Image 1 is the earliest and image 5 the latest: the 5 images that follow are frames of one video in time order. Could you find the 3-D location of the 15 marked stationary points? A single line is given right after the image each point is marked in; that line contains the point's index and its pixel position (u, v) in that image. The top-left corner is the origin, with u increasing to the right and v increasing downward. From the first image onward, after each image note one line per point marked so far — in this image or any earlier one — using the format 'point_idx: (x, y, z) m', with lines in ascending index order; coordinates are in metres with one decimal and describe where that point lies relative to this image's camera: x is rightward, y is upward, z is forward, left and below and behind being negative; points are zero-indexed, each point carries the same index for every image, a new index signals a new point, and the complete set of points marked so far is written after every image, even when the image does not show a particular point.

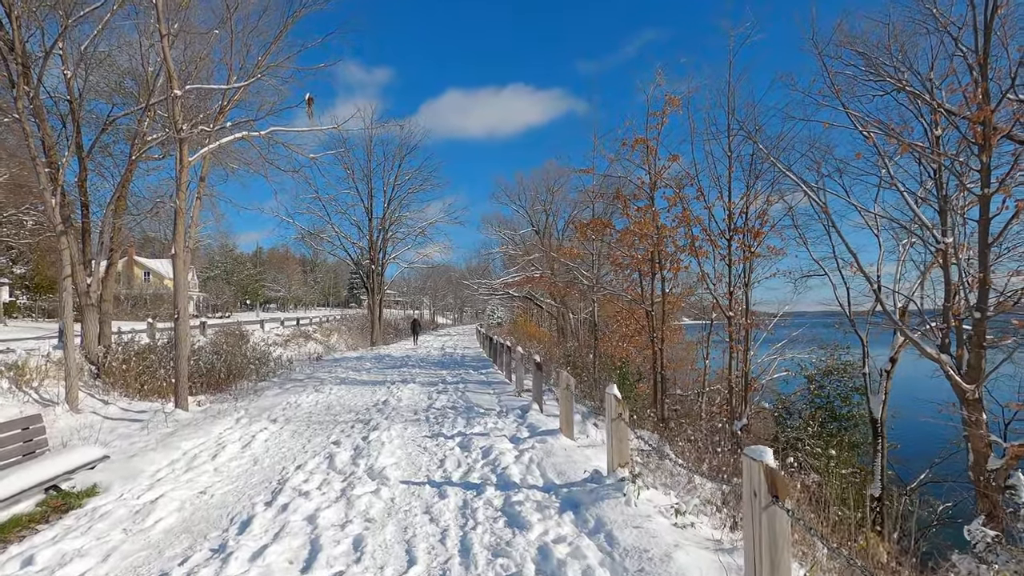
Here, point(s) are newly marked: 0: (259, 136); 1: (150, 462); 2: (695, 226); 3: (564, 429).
0: (-3.9, +2.4, +8.3) m
1: (-3.1, -1.5, +4.6) m
2: (+4.5, +1.5, +13.3) m
3: (+0.5, -1.4, +5.4) m
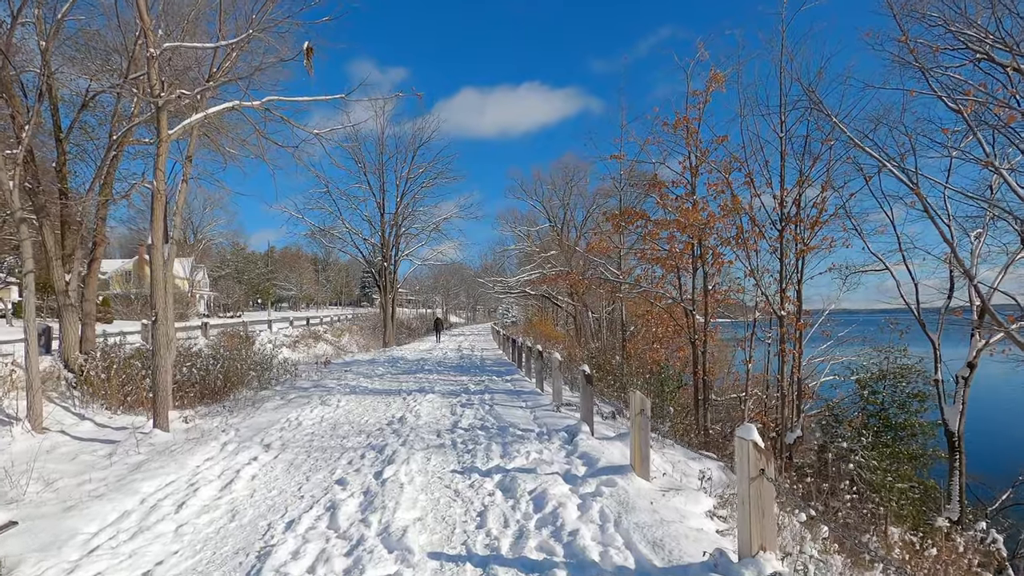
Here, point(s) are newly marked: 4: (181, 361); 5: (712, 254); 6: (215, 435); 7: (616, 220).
0: (-3.4, +2.4, +7.2) m
1: (-2.7, -1.5, +3.4) m
2: (+5.1, +1.6, +11.9) m
3: (+1.0, -1.4, +4.2) m
4: (-5.9, -1.3, +9.5) m
5: (+4.6, +0.7, +12.4) m
6: (-3.3, -1.6, +6.0) m
7: (+2.9, +1.9, +14.8) m
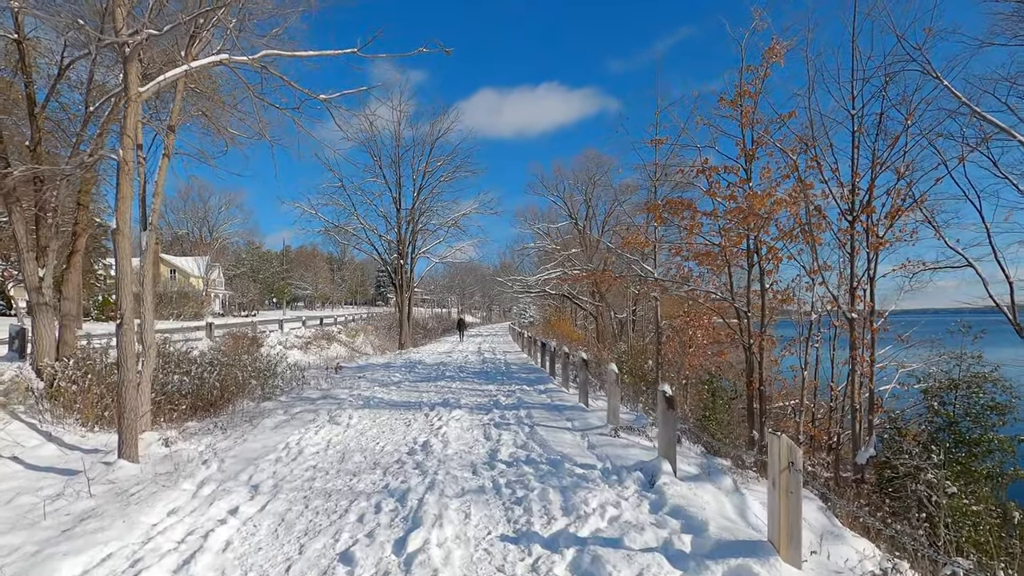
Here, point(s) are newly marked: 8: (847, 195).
0: (-2.9, +2.4, +5.9) m
1: (-2.3, -1.4, +2.2) m
2: (+5.7, +1.6, +10.5) m
3: (+1.4, -1.3, +2.8) m
4: (-5.3, -1.3, +8.4) m
5: (+5.2, +0.8, +11.0) m
6: (-2.8, -1.6, +4.8) m
7: (+3.6, +1.9, +13.4) m
8: (+6.5, +1.8, +10.5) m
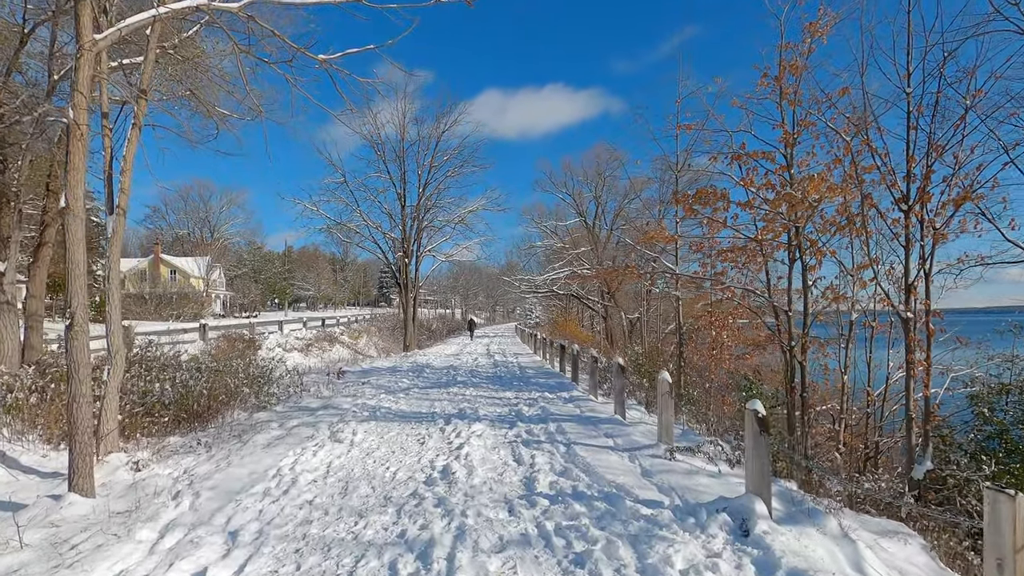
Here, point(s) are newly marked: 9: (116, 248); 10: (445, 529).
0: (-2.6, +2.5, +5.0) m
1: (-2.0, -1.4, +1.2) m
2: (+6.1, +1.7, +9.5) m
3: (+1.7, -1.3, +1.9) m
4: (-4.9, -1.2, +7.4) m
5: (+5.6, +0.8, +10.0) m
6: (-2.5, -1.5, +3.8) m
7: (+3.9, +2.0, +12.4) m
8: (+6.9, +1.9, +9.6) m
9: (-3.8, +0.4, +5.2) m
10: (-0.4, -1.5, +3.4) m
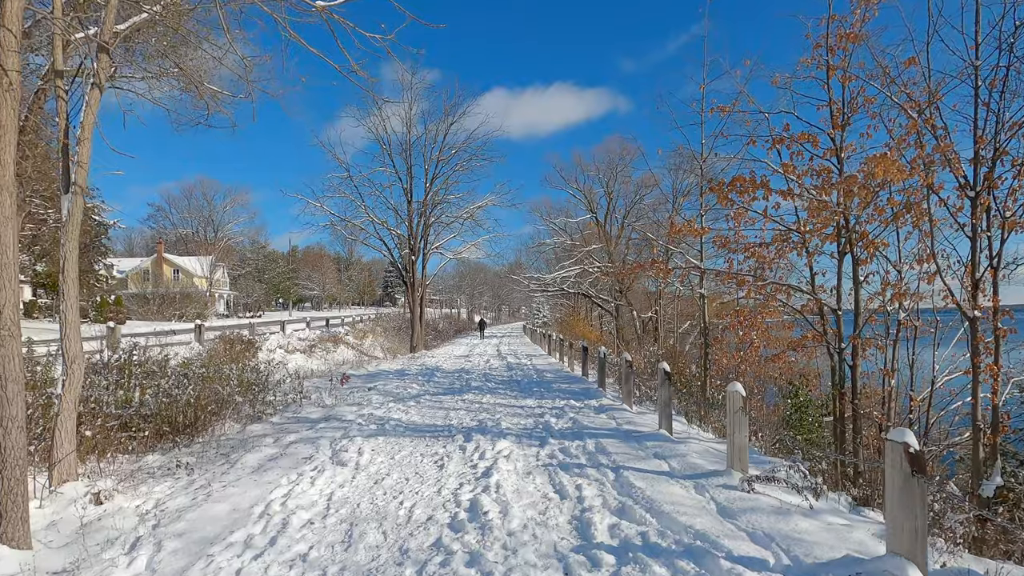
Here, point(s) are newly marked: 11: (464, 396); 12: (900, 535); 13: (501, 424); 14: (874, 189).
0: (-2.3, +2.5, +4.1) m
1: (-1.7, -1.3, +0.3) m
2: (+6.4, +1.8, +8.5) m
3: (+2.0, -1.2, +0.9) m
4: (-4.6, -1.2, +6.6) m
5: (+5.9, +0.9, +9.0) m
6: (-2.2, -1.5, +2.9) m
7: (+4.3, +2.0, +11.5) m
8: (+7.2, +2.0, +8.6) m
9: (-3.5, +0.4, +4.3) m
10: (-0.1, -1.4, +2.5) m
11: (-0.8, -1.8, +9.2) m
12: (+2.0, -1.2, +2.7) m
13: (-0.1, -1.7, +6.7) m
14: (+5.8, +1.6, +8.8) m
